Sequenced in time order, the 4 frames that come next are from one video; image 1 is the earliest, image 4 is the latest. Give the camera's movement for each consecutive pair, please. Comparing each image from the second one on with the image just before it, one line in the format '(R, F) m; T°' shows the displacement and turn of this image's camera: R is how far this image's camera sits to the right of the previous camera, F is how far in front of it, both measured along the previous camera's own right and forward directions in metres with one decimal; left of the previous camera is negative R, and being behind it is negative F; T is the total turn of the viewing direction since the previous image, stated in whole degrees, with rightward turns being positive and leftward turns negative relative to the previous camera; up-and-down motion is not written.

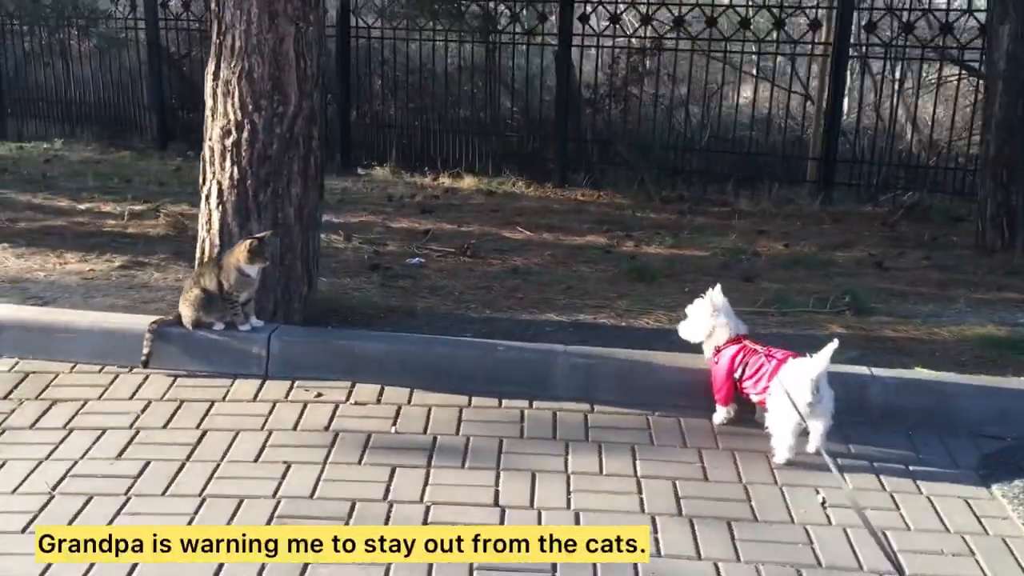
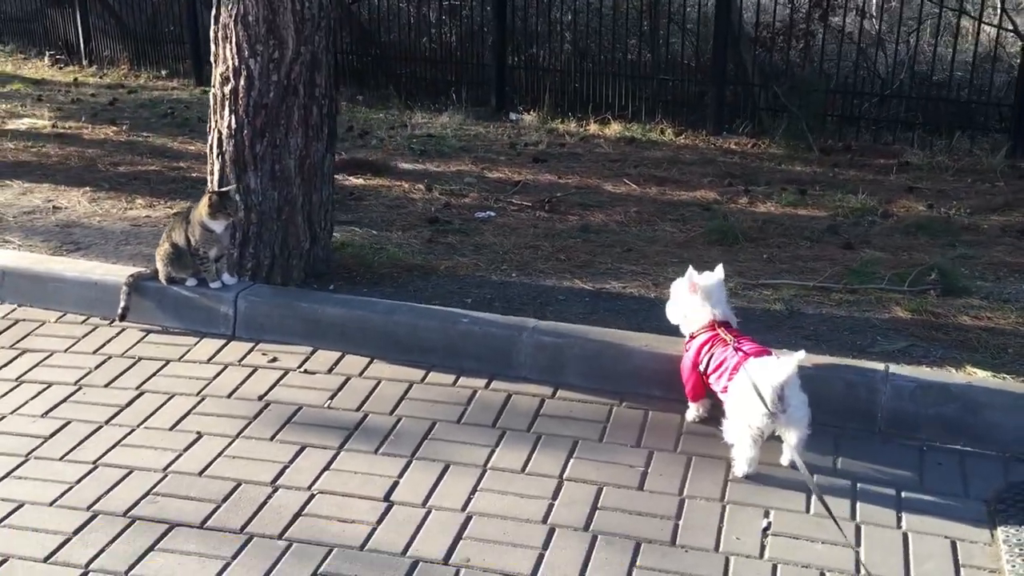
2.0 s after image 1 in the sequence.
(+1.1, +0.6) m; -12°
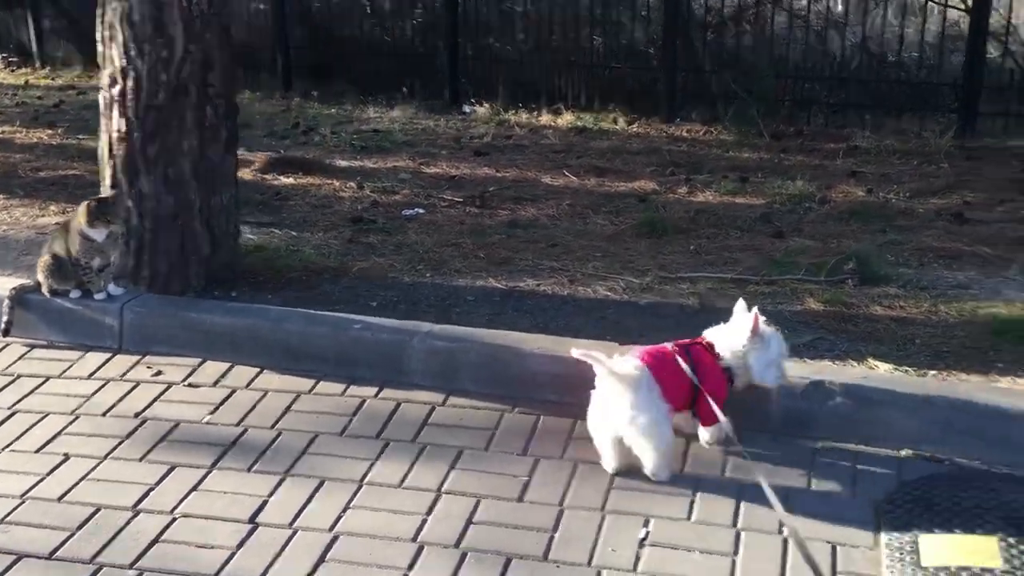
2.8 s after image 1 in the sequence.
(+0.4, +0.2) m; +1°
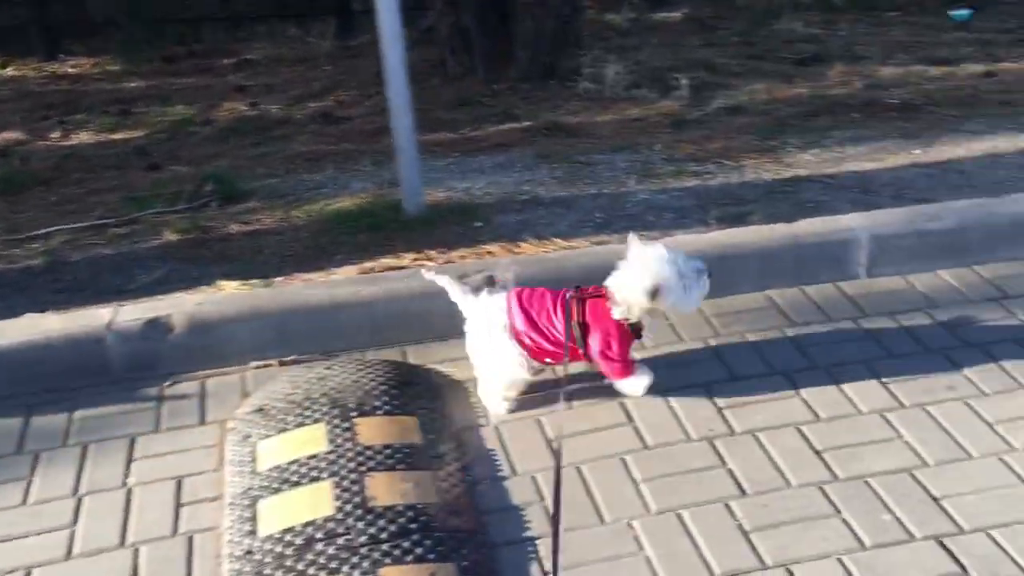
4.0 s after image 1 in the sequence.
(+0.6, -0.1) m; +29°
